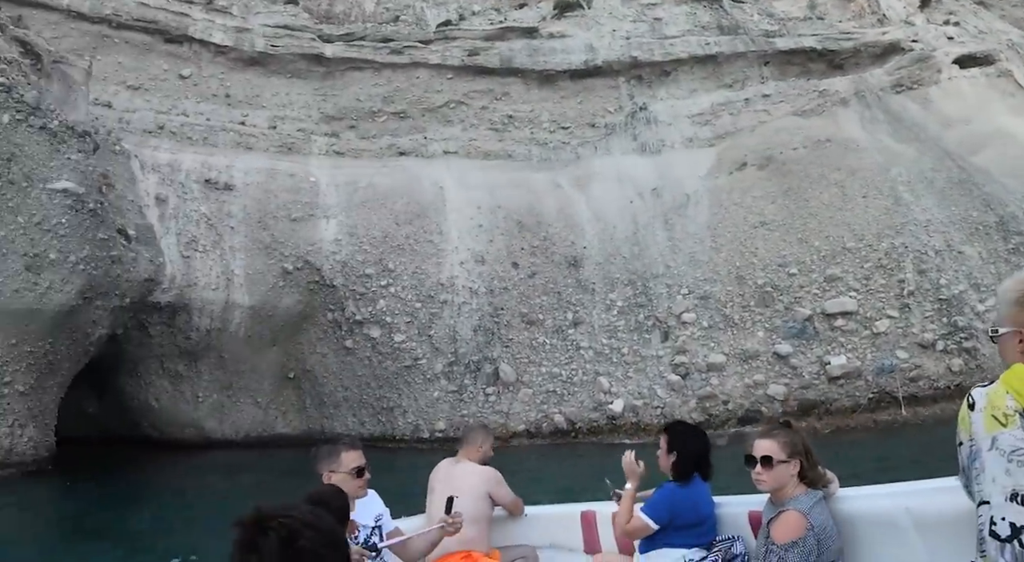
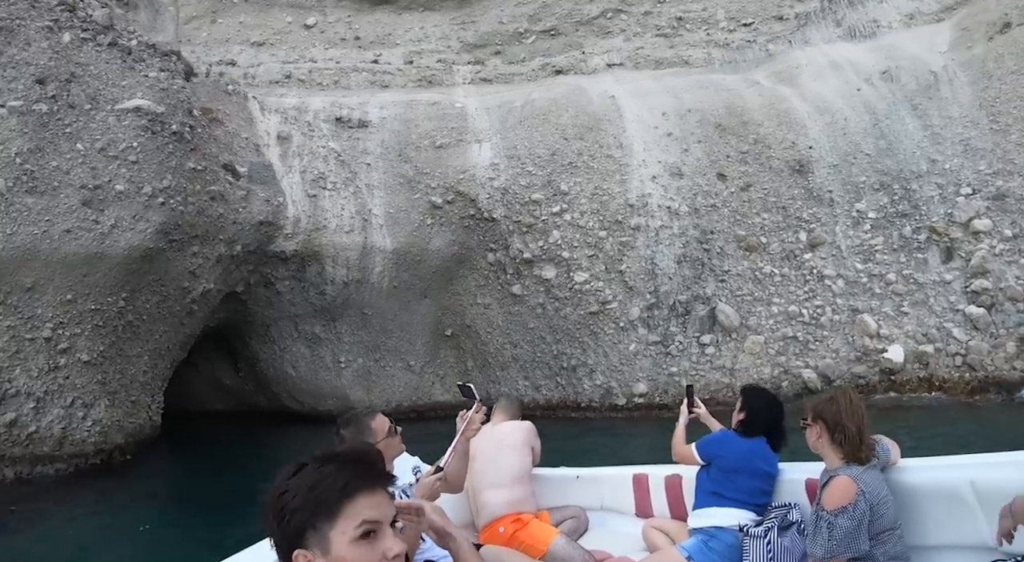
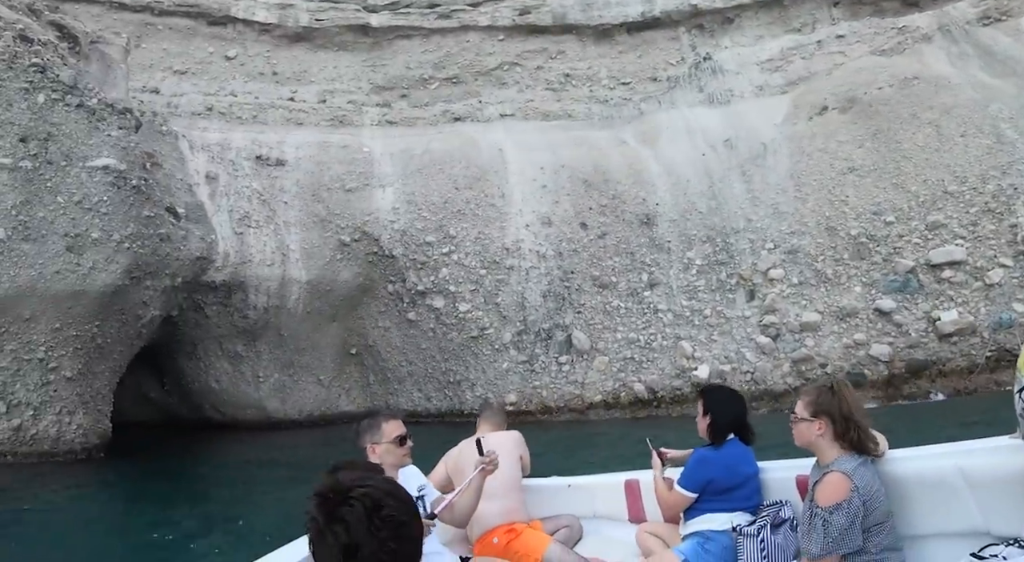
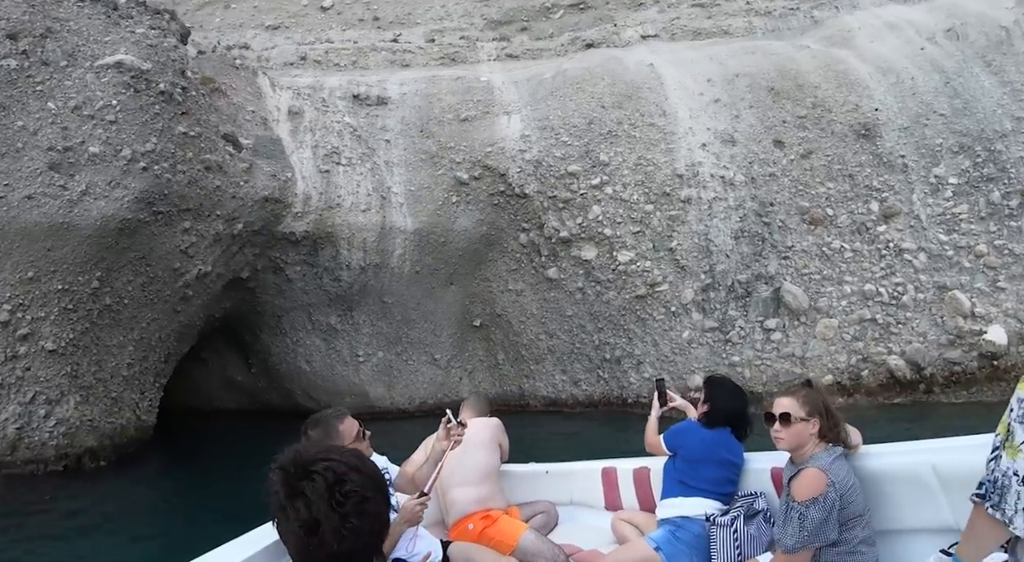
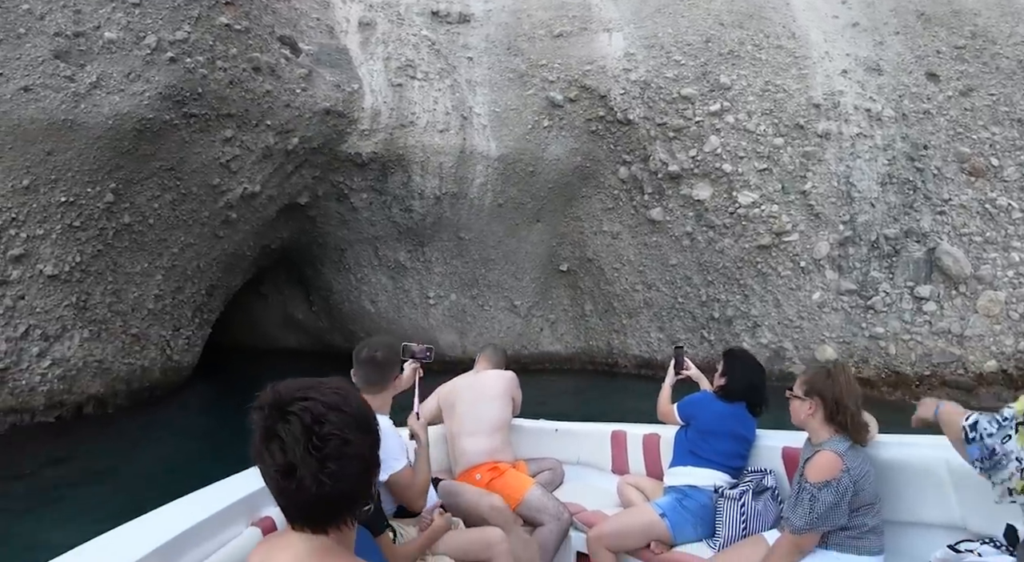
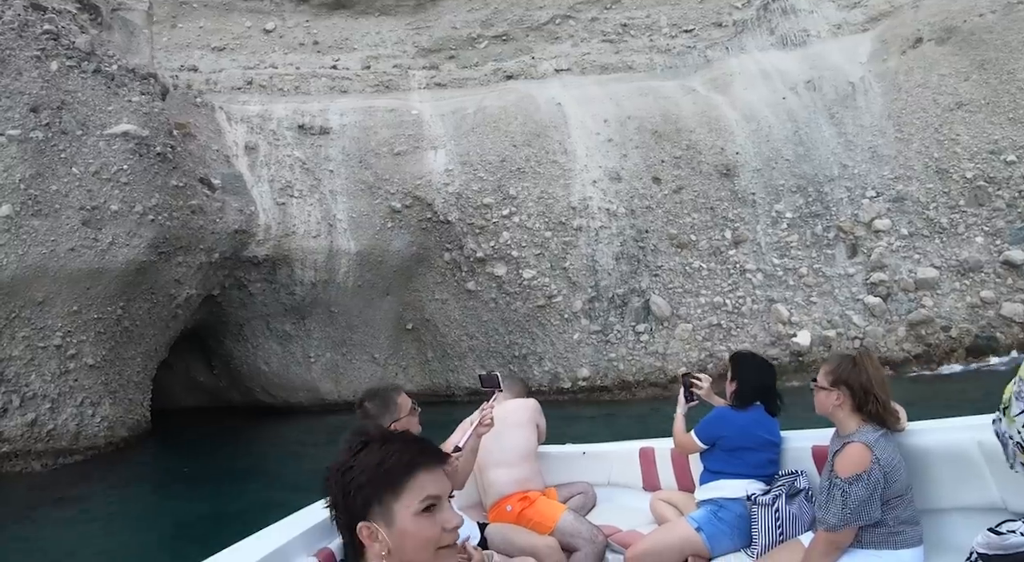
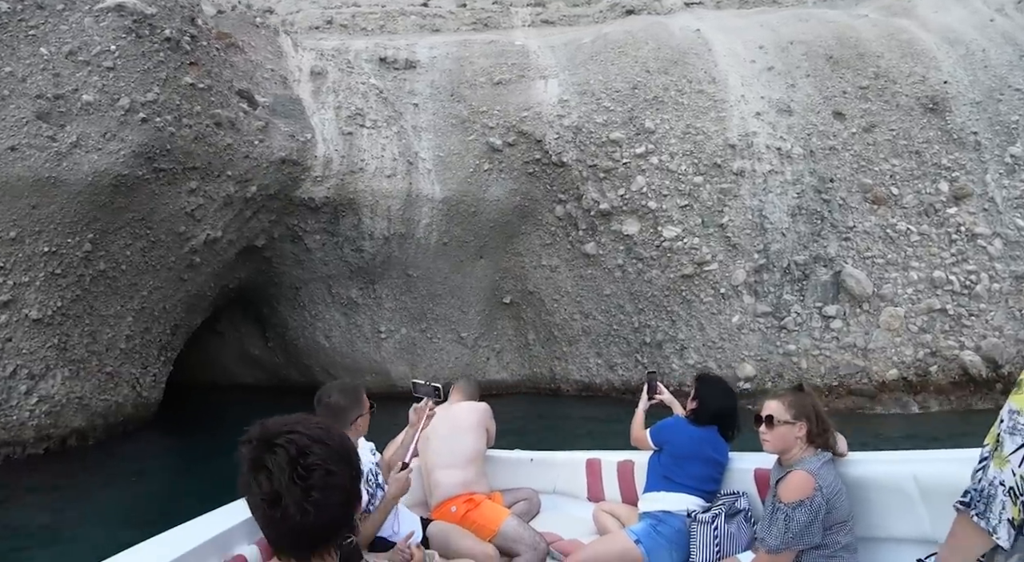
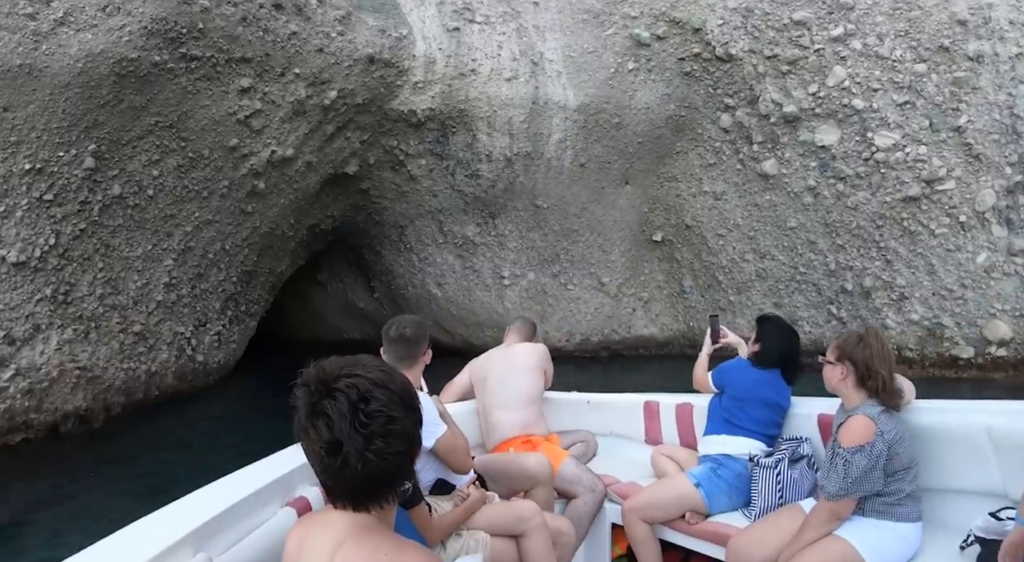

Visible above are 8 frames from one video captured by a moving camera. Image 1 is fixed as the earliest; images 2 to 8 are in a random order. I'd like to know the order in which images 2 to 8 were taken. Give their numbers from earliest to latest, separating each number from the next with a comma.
3, 6, 2, 4, 7, 5, 8
